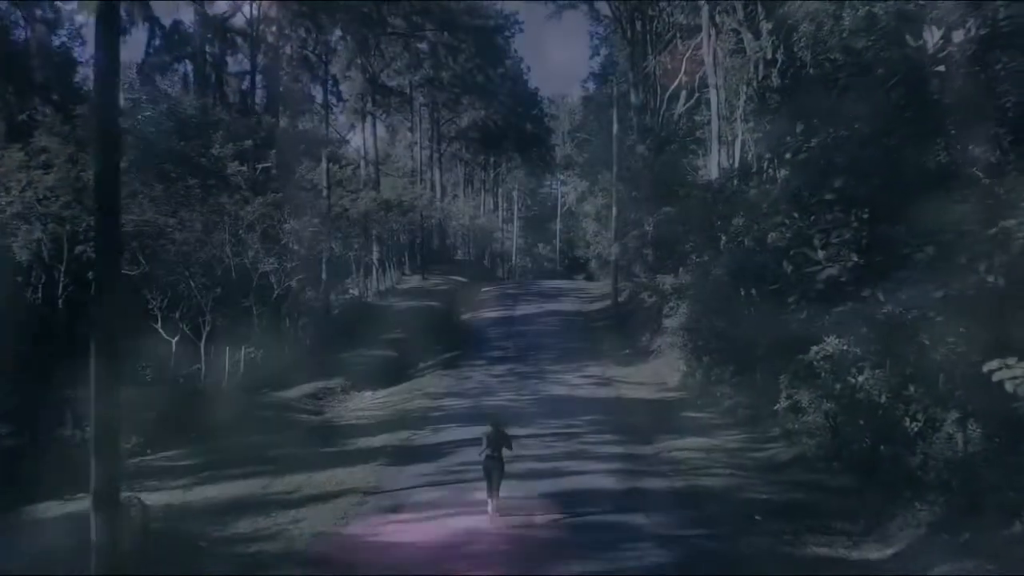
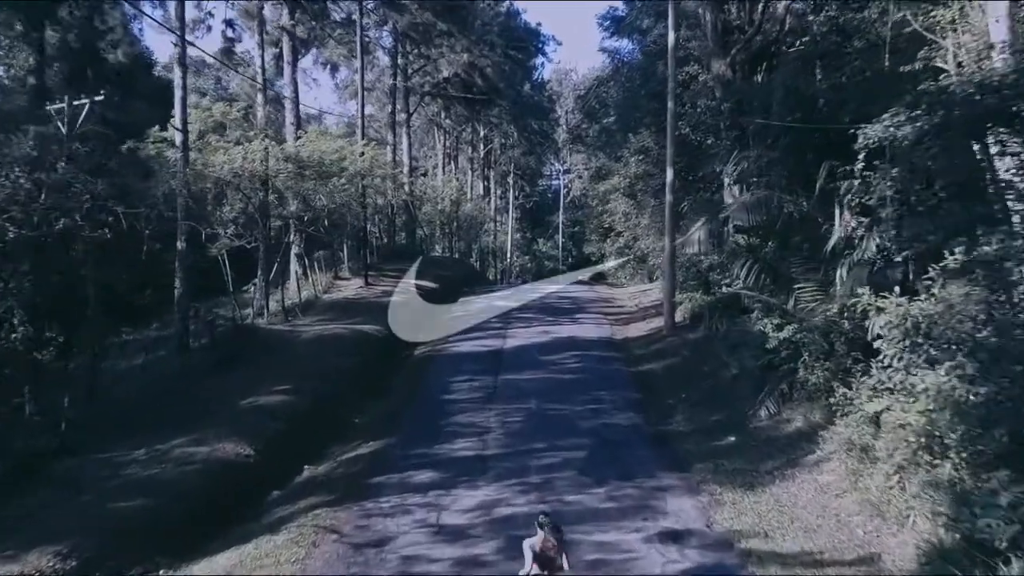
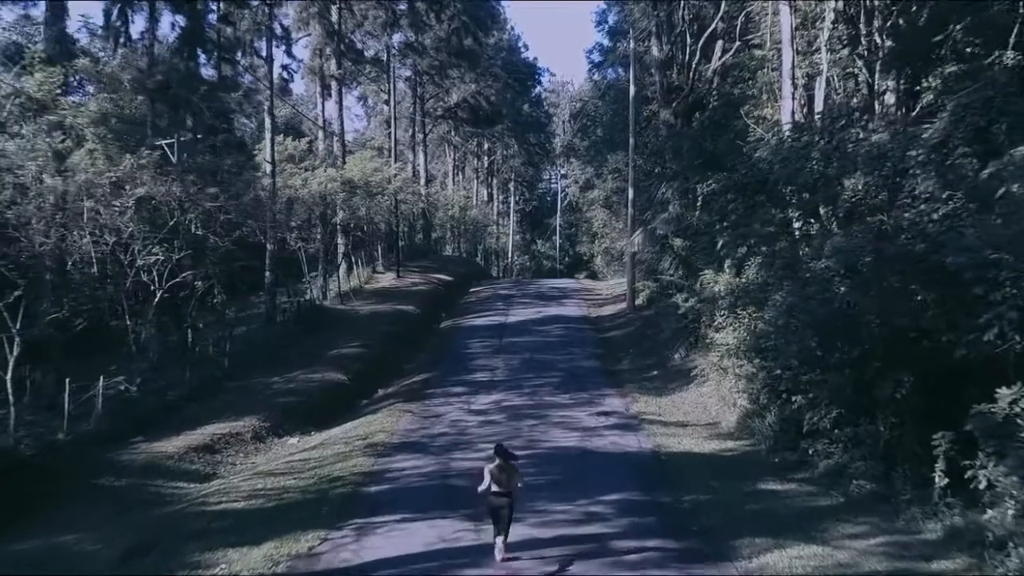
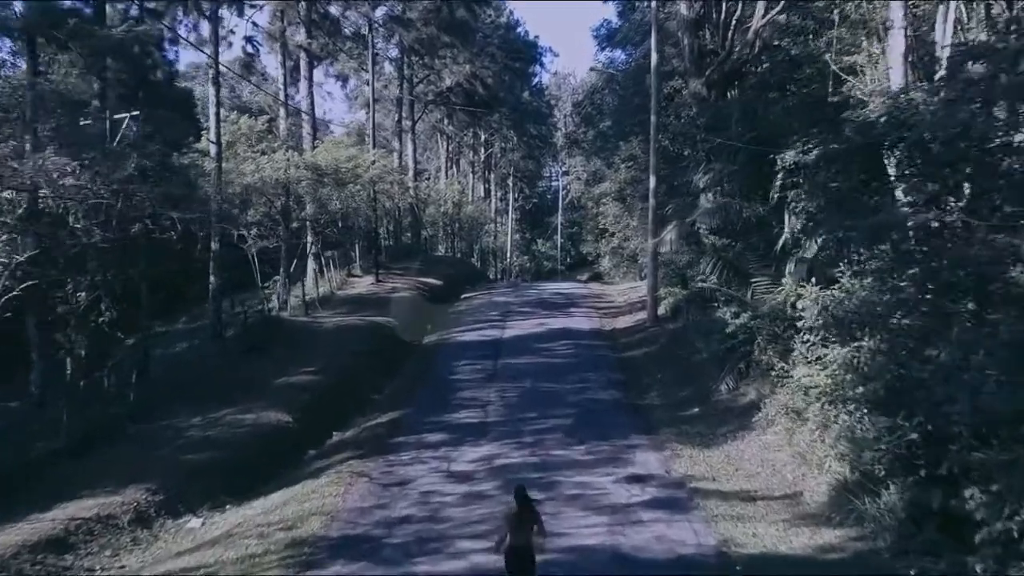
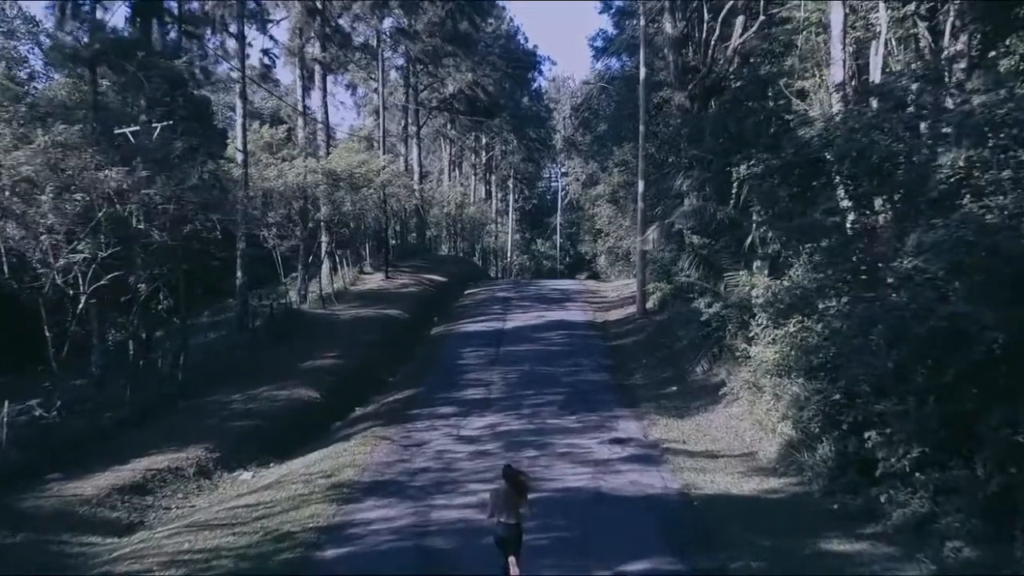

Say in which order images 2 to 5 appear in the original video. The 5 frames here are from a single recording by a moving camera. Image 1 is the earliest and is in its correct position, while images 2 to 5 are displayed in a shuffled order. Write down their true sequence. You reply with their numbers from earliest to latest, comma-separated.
3, 5, 4, 2
